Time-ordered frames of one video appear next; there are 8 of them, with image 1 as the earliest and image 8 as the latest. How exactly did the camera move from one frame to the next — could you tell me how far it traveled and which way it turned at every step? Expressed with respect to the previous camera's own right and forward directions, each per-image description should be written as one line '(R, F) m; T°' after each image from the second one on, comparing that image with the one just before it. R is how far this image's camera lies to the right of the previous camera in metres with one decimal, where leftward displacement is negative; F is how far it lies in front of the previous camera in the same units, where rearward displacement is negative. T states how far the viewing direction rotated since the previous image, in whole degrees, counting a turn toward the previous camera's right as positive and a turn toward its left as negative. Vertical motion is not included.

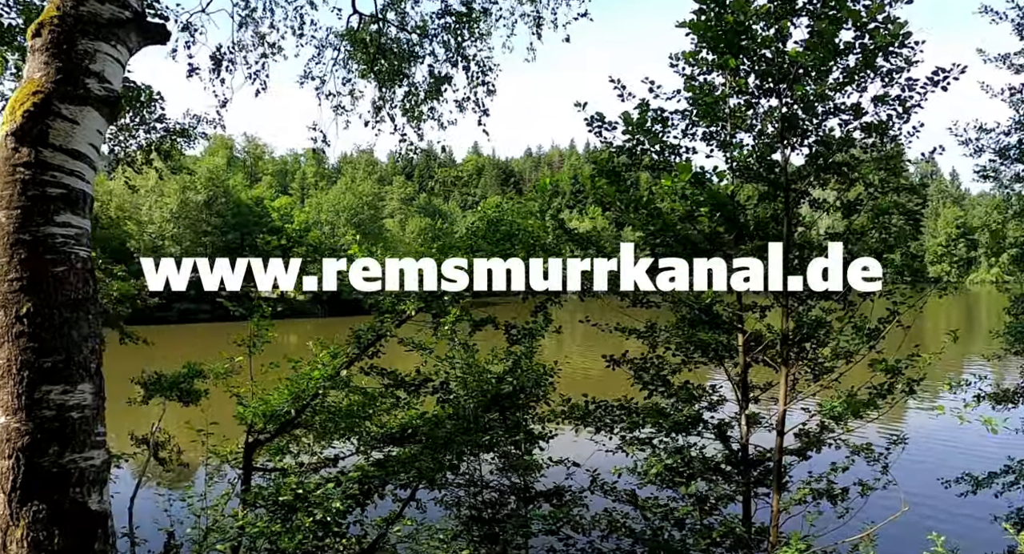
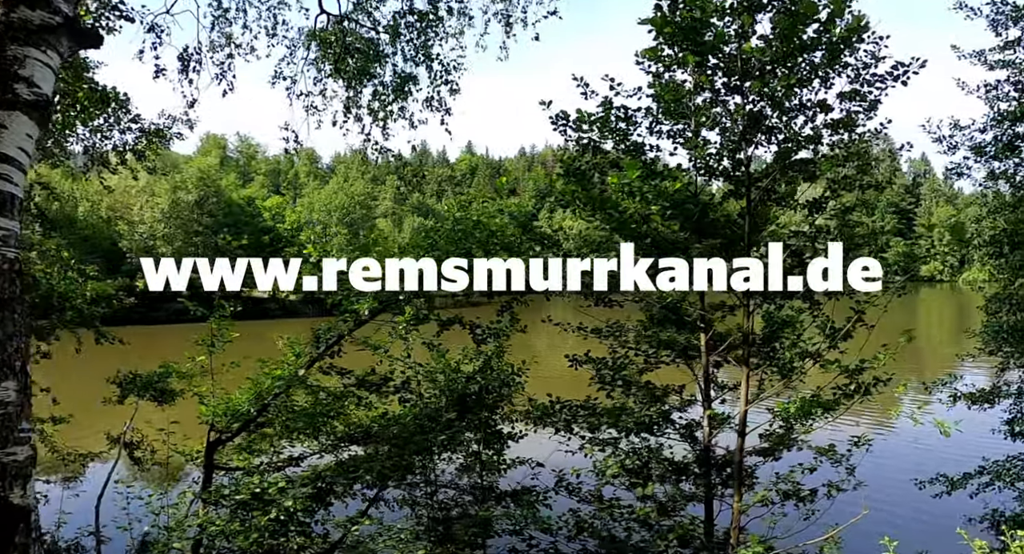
(+0.4, 0.0) m; -1°
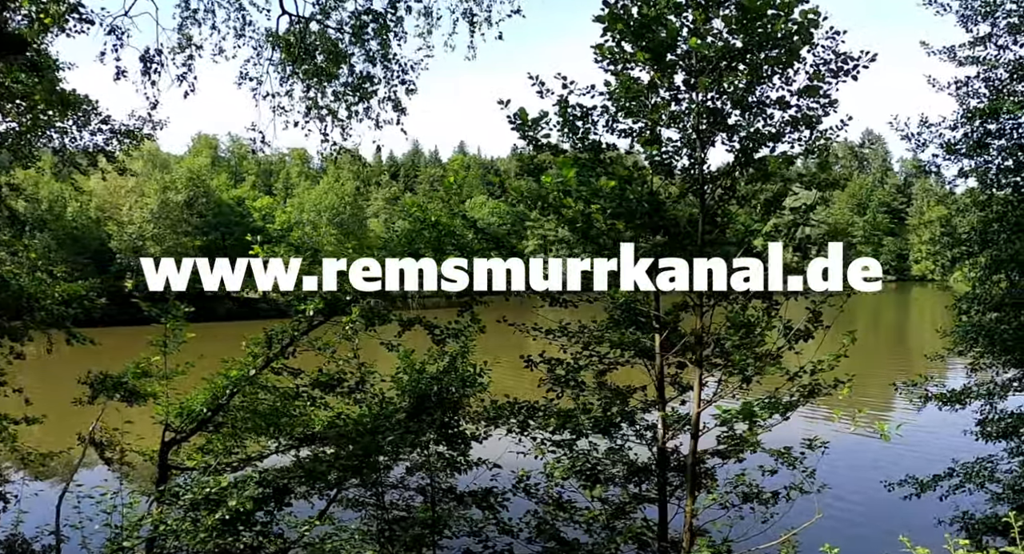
(+0.4, 0.0) m; -1°
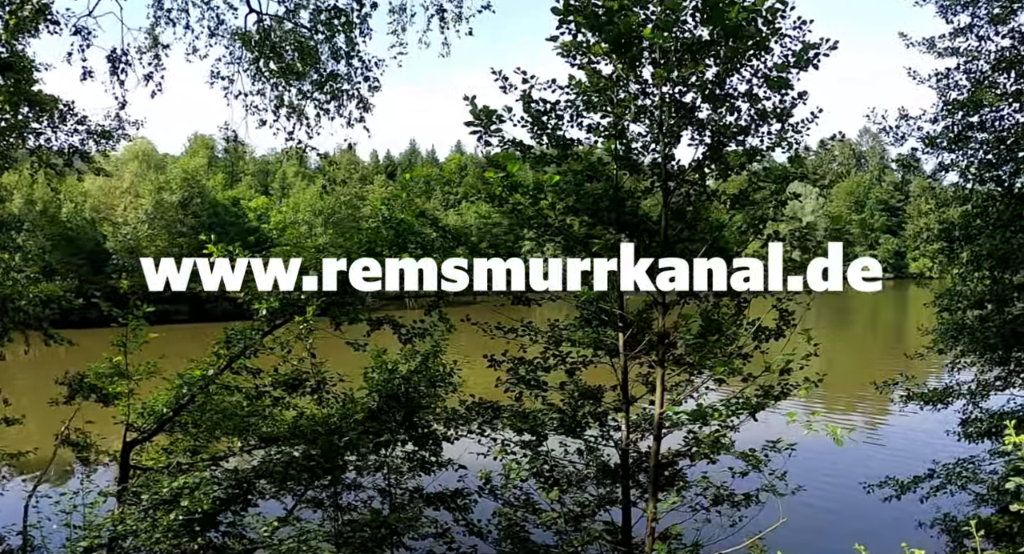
(+0.4, +0.1) m; -1°
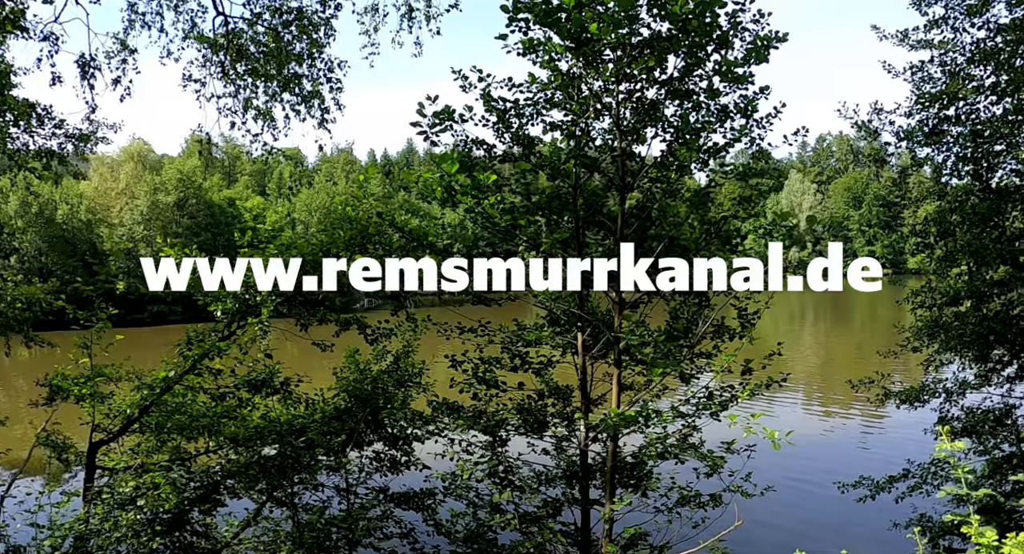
(+0.4, 0.0) m; -2°
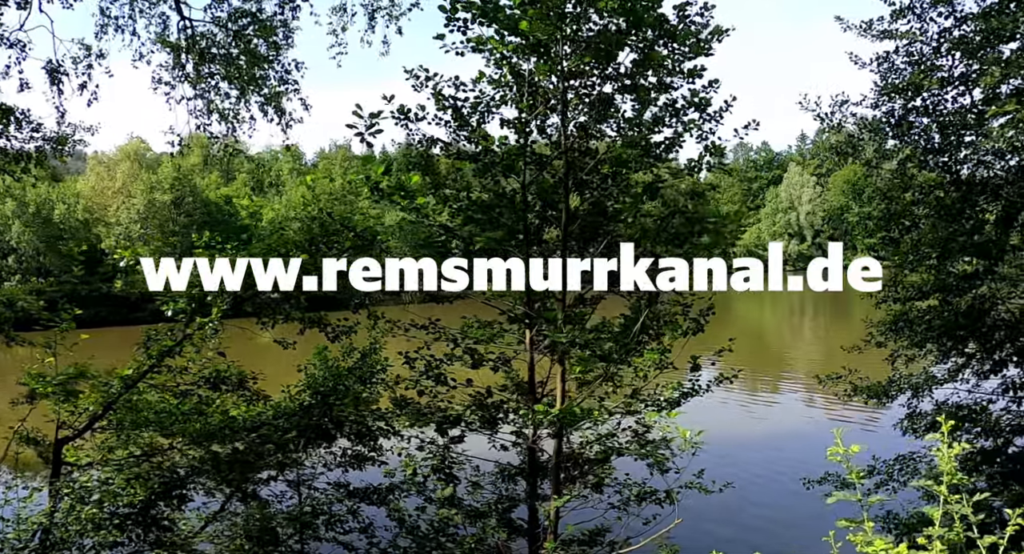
(+0.5, 0.0) m; -2°
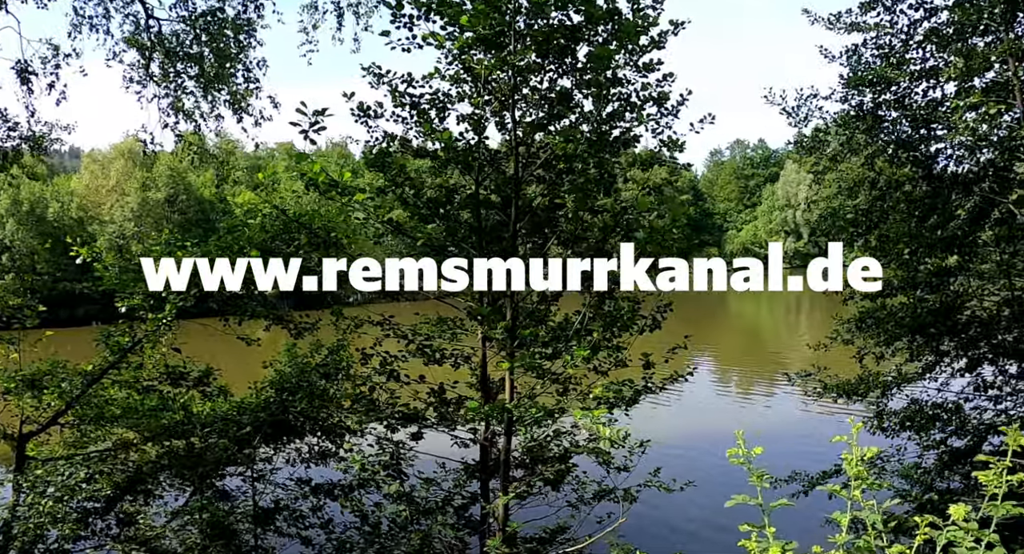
(+0.4, 0.0) m; -1°
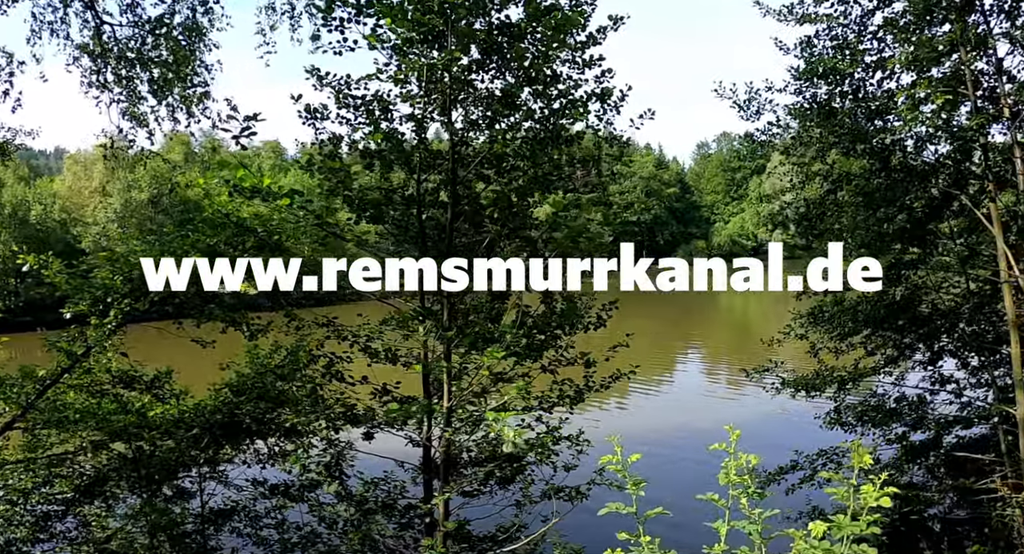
(+0.4, 0.0) m; -1°
